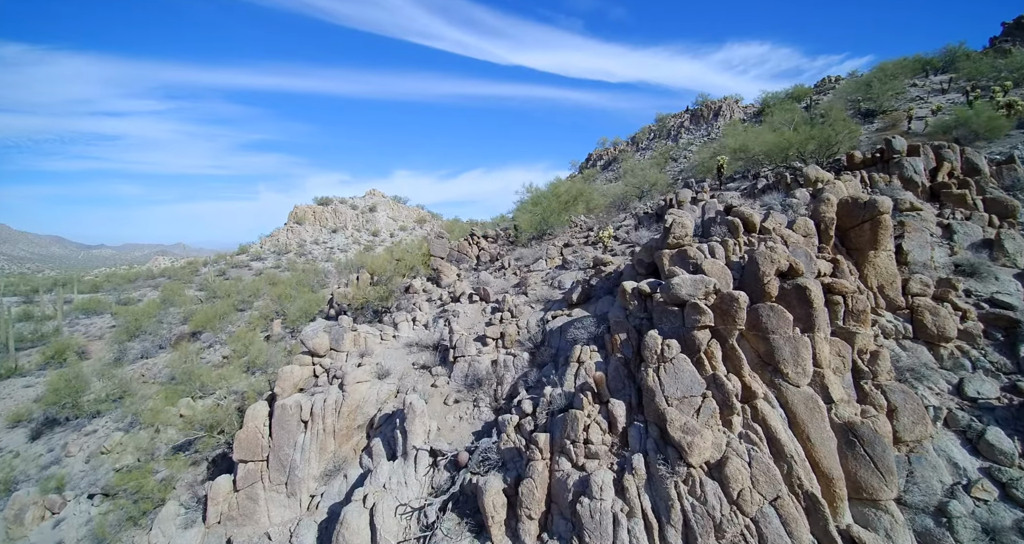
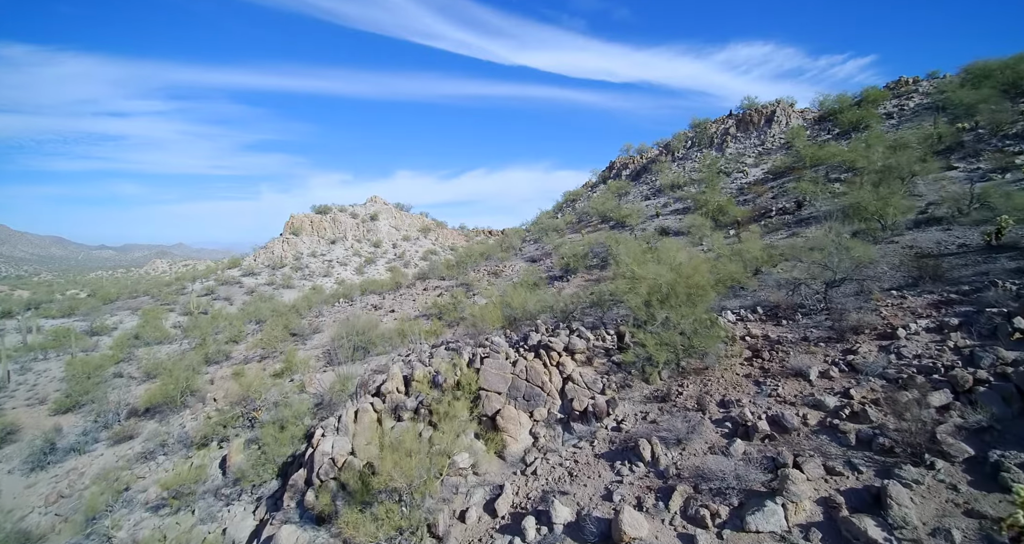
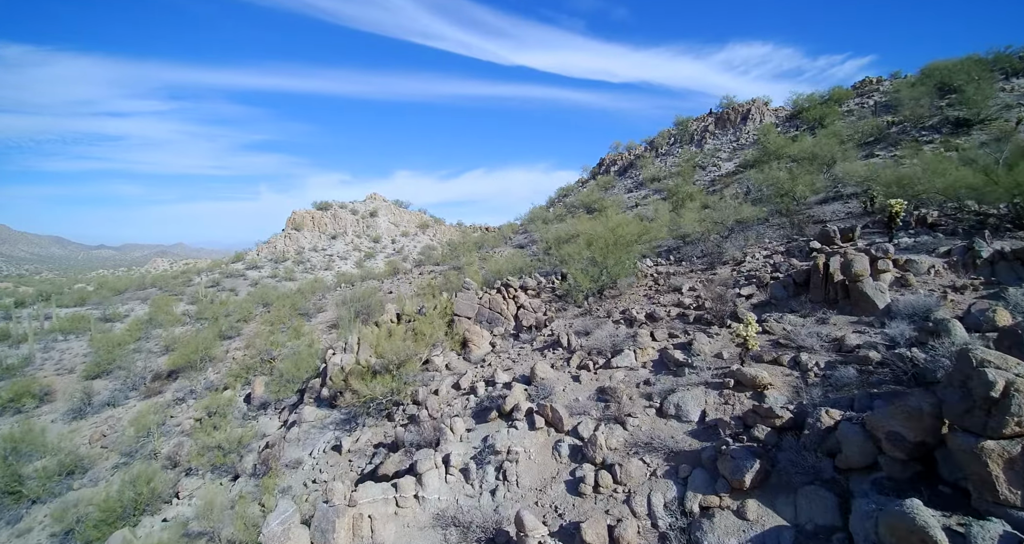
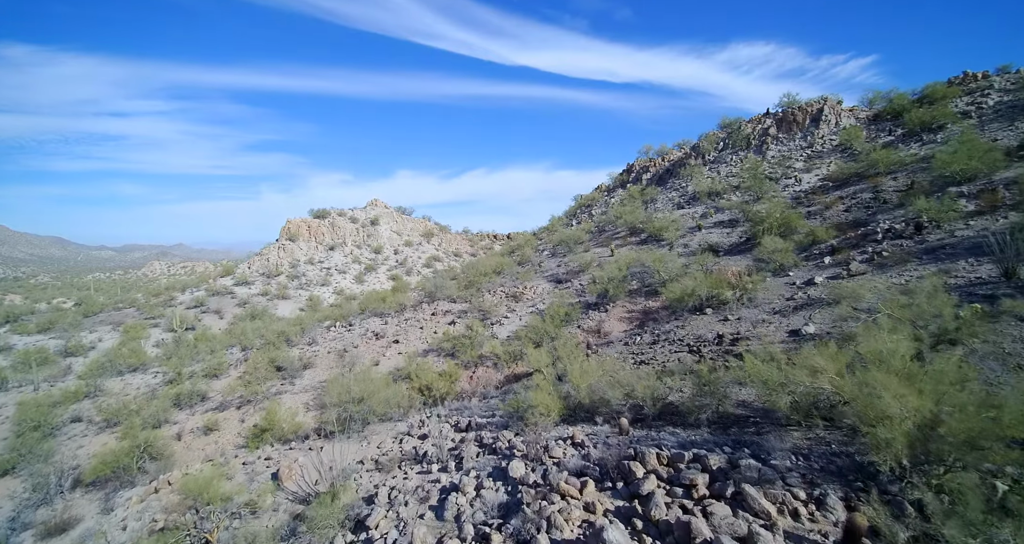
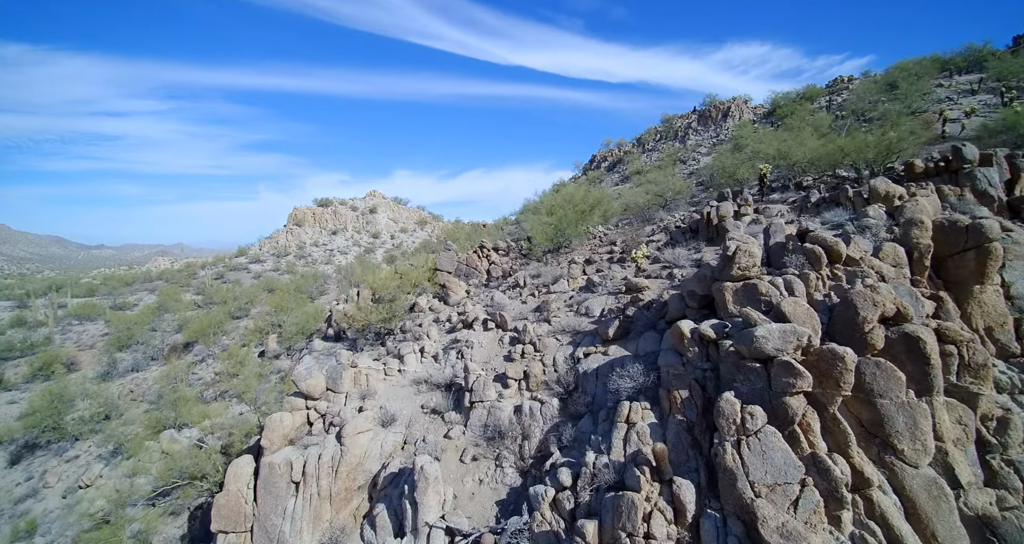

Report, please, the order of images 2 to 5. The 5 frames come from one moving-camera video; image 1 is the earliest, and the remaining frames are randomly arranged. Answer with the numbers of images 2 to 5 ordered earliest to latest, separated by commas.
5, 3, 2, 4
